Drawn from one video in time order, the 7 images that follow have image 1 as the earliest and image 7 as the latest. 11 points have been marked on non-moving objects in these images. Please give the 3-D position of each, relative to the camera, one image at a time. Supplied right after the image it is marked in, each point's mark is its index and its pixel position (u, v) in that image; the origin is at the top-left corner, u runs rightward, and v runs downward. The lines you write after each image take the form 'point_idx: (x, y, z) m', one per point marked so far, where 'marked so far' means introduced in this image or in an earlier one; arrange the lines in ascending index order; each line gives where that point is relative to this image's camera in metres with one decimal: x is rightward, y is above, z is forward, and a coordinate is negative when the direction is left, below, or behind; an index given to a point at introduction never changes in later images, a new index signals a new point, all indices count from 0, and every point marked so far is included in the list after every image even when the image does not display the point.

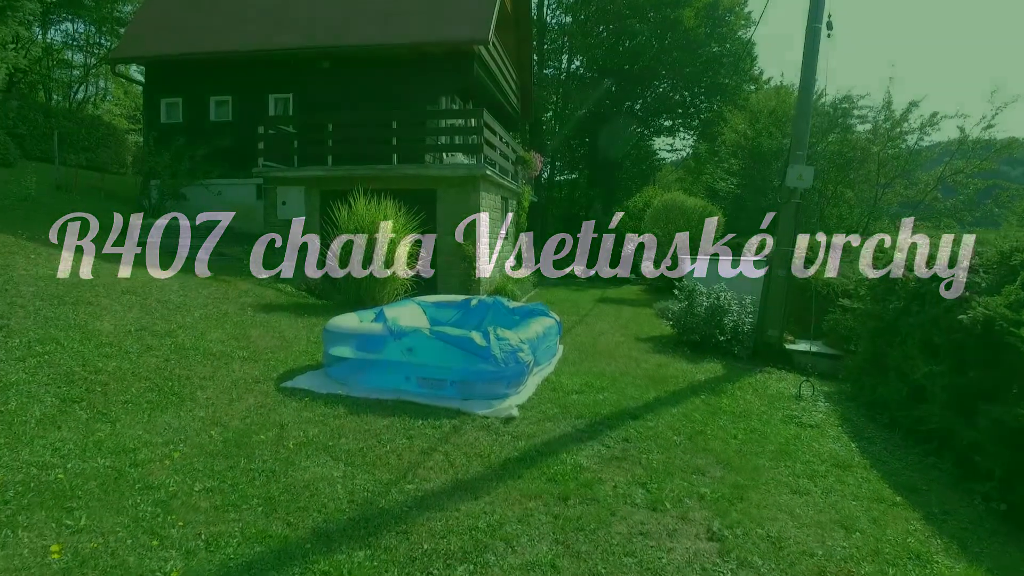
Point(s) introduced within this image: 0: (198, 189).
0: (-6.5, +2.1, +13.7) m
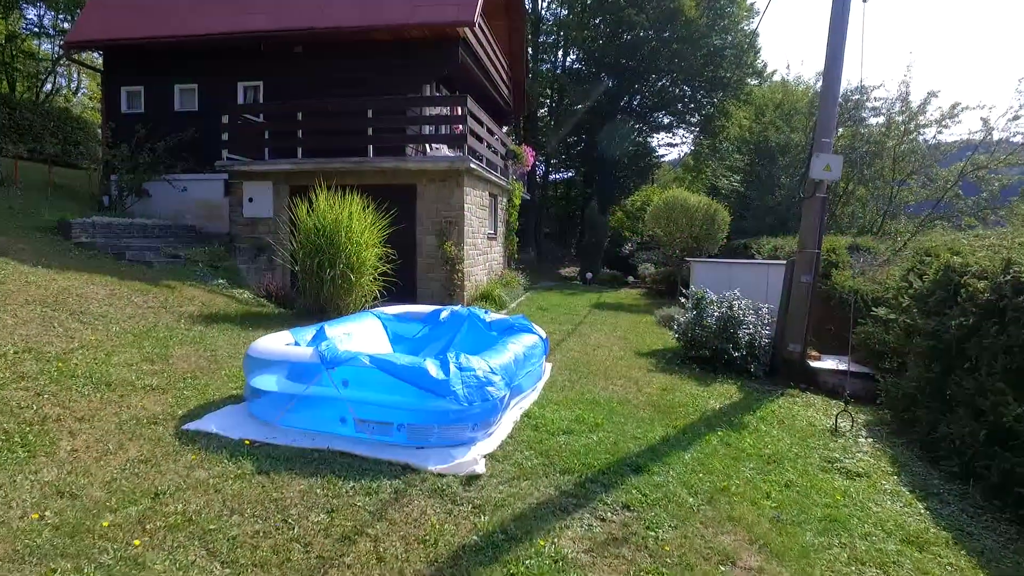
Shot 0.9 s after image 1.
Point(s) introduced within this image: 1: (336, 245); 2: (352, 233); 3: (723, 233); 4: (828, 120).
0: (-6.7, +2.0, +12.6) m
1: (-2.0, +0.5, +7.5) m
2: (-1.9, +0.6, +7.6) m
3: (+4.5, +1.2, +14.0) m
4: (+3.2, +1.7, +6.6) m
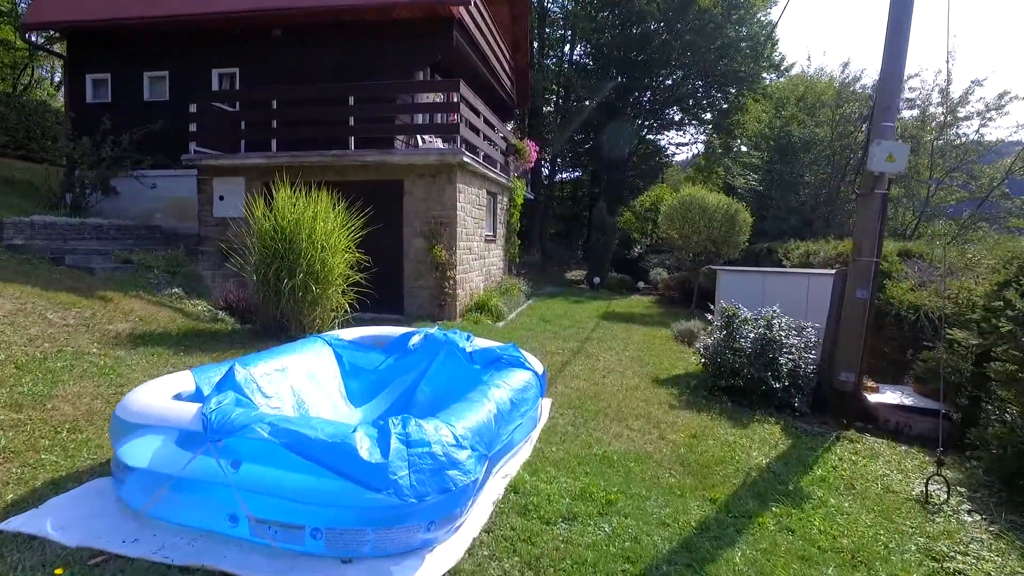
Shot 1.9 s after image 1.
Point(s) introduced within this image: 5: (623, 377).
0: (-6.7, +1.9, +11.5) m
1: (-2.1, +0.3, +6.3) m
2: (-1.9, +0.5, +6.4) m
3: (+4.5, +1.0, +12.7) m
4: (+3.2, +1.6, +5.4) m
5: (+1.0, -0.9, +6.3) m
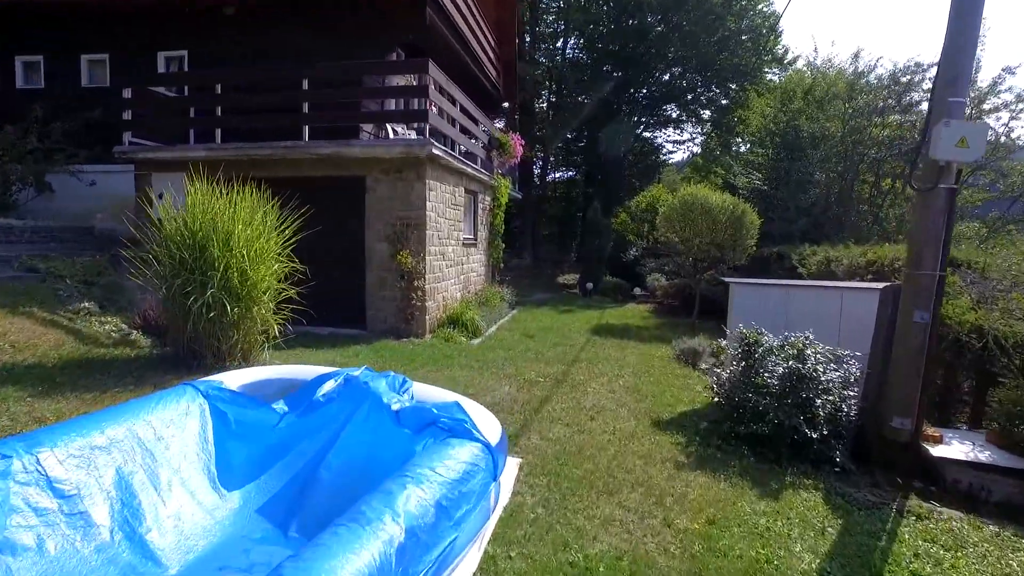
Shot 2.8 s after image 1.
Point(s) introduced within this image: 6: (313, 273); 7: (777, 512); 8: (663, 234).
0: (-7.0, +1.7, +10.2) m
1: (-2.3, +0.2, +5.1) m
2: (-2.2, +0.4, +5.2) m
3: (+4.2, +0.9, +11.5) m
4: (+2.9, +1.4, +4.2) m
5: (+0.8, -1.0, +5.0) m
6: (-2.7, +0.2, +9.0) m
7: (+1.4, -1.2, +3.6) m
8: (+2.8, +1.0, +12.0) m
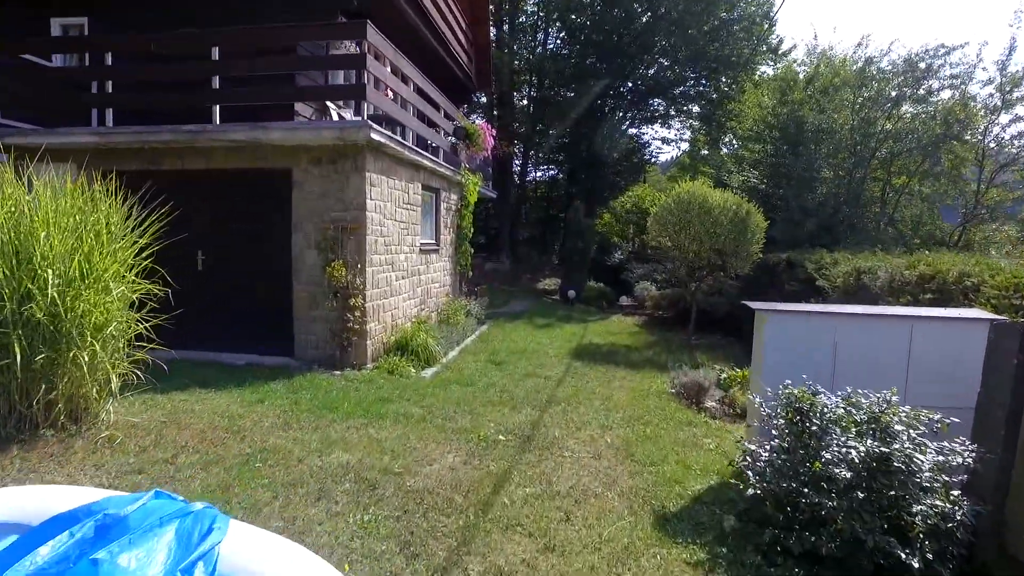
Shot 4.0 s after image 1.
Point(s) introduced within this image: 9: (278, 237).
0: (-7.5, +1.5, +8.5) m
1: (-2.7, 0.0, +3.4) m
2: (-2.5, +0.2, +3.5) m
3: (+3.8, +0.7, +10.0) m
4: (+2.6, +1.2, +2.7) m
5: (+0.5, -1.2, +3.5) m
6: (-3.2, 0.0, +7.3) m
7: (+1.1, -1.4, +2.0) m
8: (+2.3, +0.8, +10.5) m
9: (-2.6, +0.5, +7.2) m
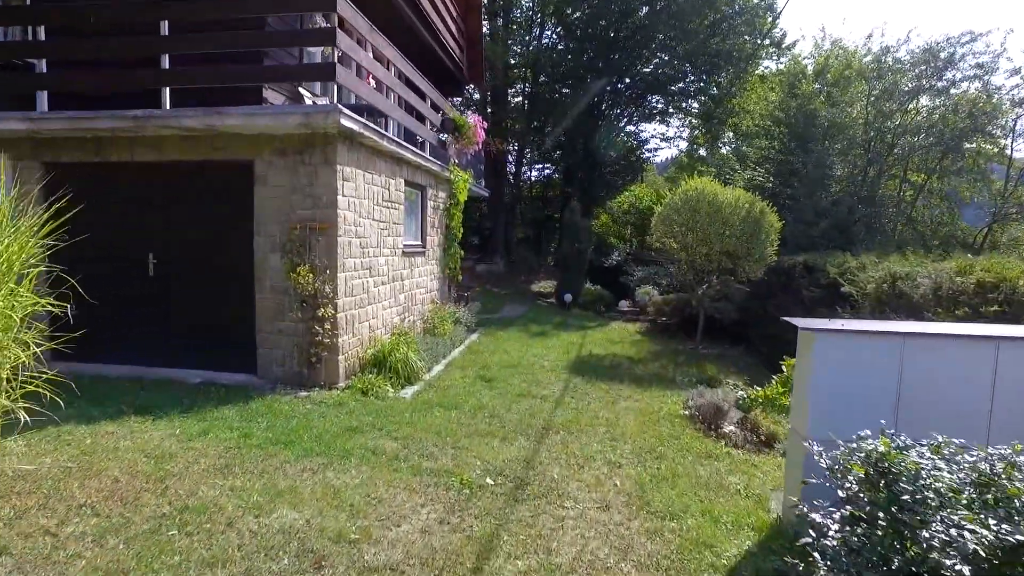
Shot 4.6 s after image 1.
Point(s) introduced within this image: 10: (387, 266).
0: (-7.6, +1.4, +7.6) m
1: (-2.7, -0.1, +2.6) m
2: (-2.6, +0.1, +2.7) m
3: (+3.7, +0.6, +9.2) m
4: (+2.5, +1.2, +1.9) m
5: (+0.4, -1.3, +2.6) m
6: (-3.2, -0.1, +6.5) m
7: (+1.1, -1.5, +1.2) m
8: (+2.2, +0.7, +9.7) m
9: (-2.7, +0.5, +6.4) m
10: (-1.4, +0.2, +7.5) m
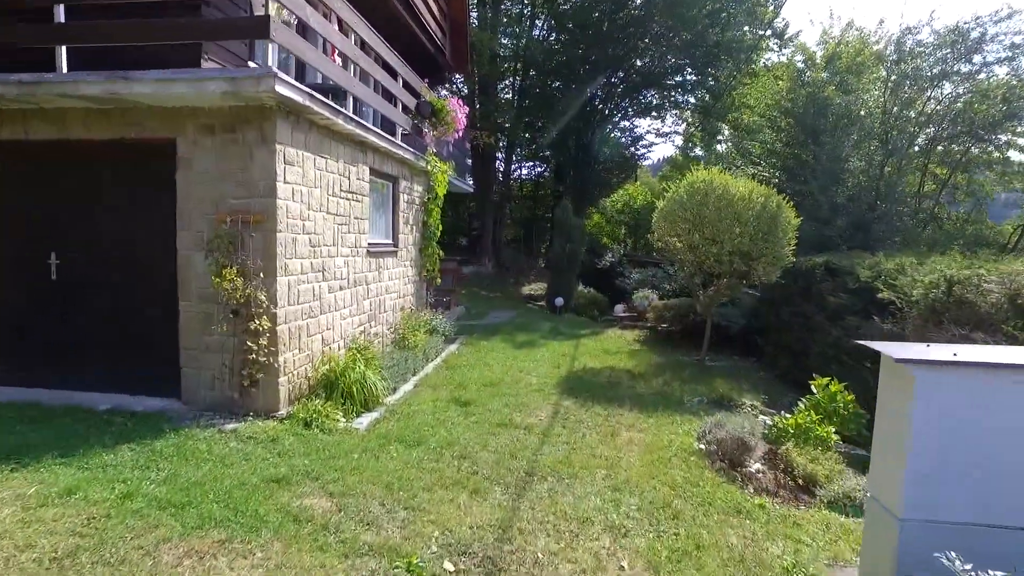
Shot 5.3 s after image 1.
0: (-7.8, +1.4, +6.4) m
1: (-2.8, -0.1, +1.5) m
2: (-2.7, +0.1, +1.5) m
3: (+3.5, +0.5, +8.2) m
4: (+2.4, +1.1, +0.8) m
5: (+0.3, -1.3, +1.6) m
6: (-3.4, -0.1, +5.4) m
7: (+1.0, -1.5, +0.1) m
8: (+2.0, +0.7, +8.6) m
9: (-2.8, +0.4, +5.2) m
10: (-1.6, +0.2, +6.4) m
